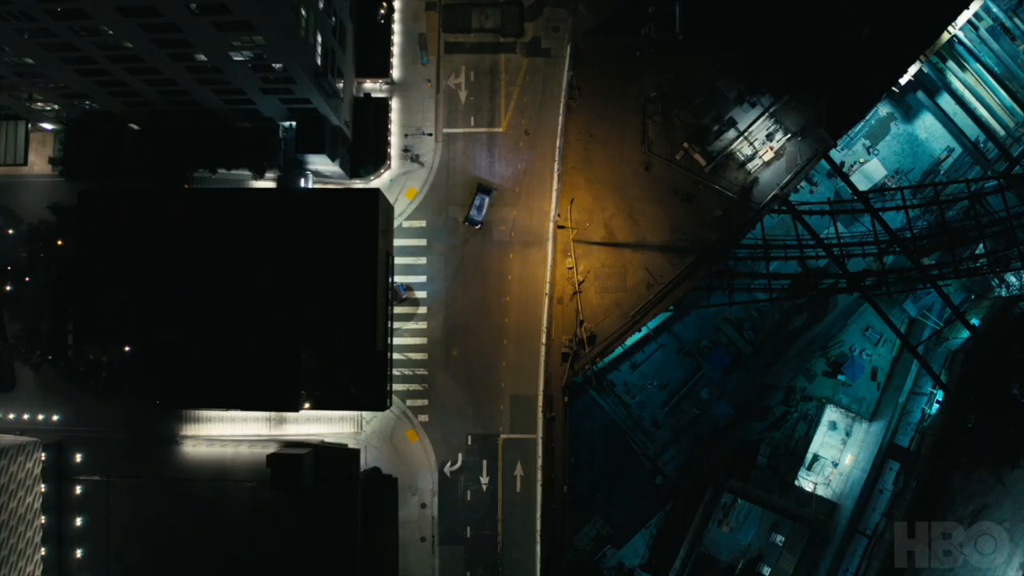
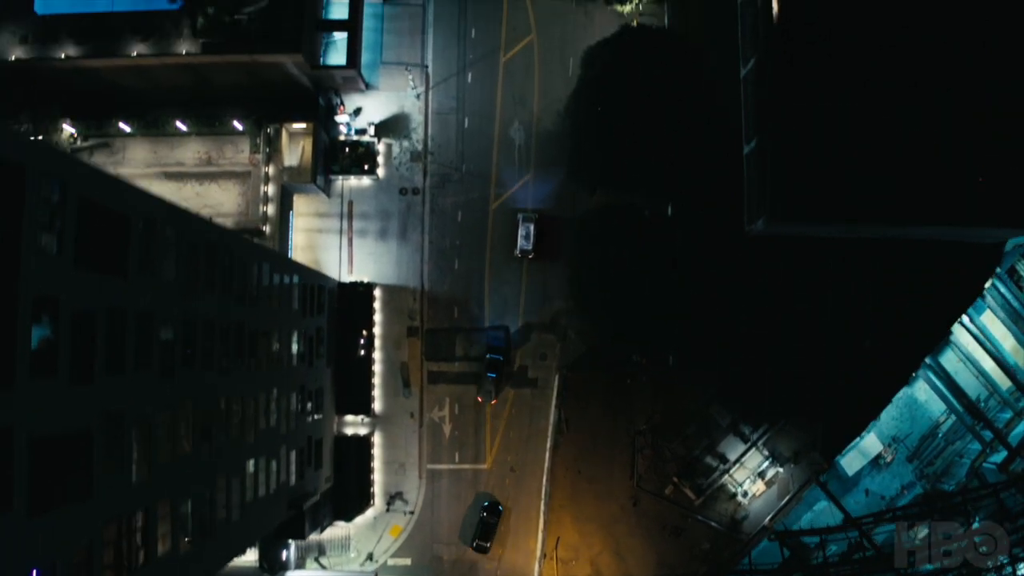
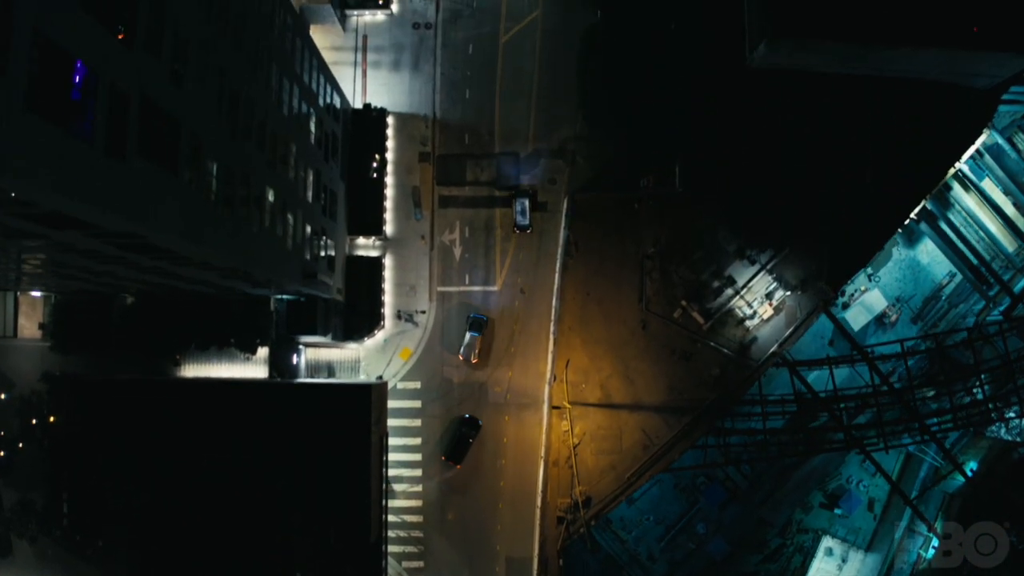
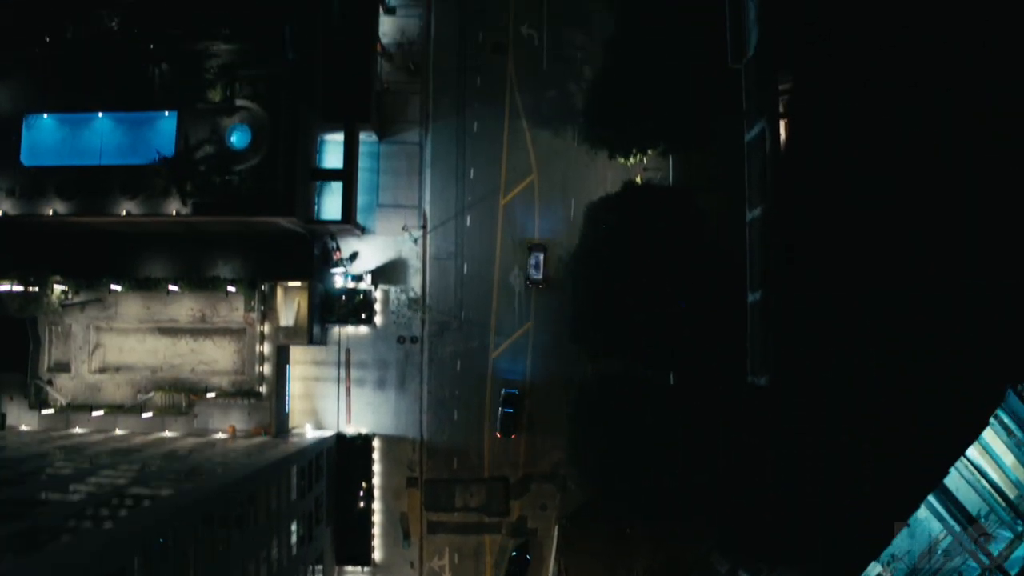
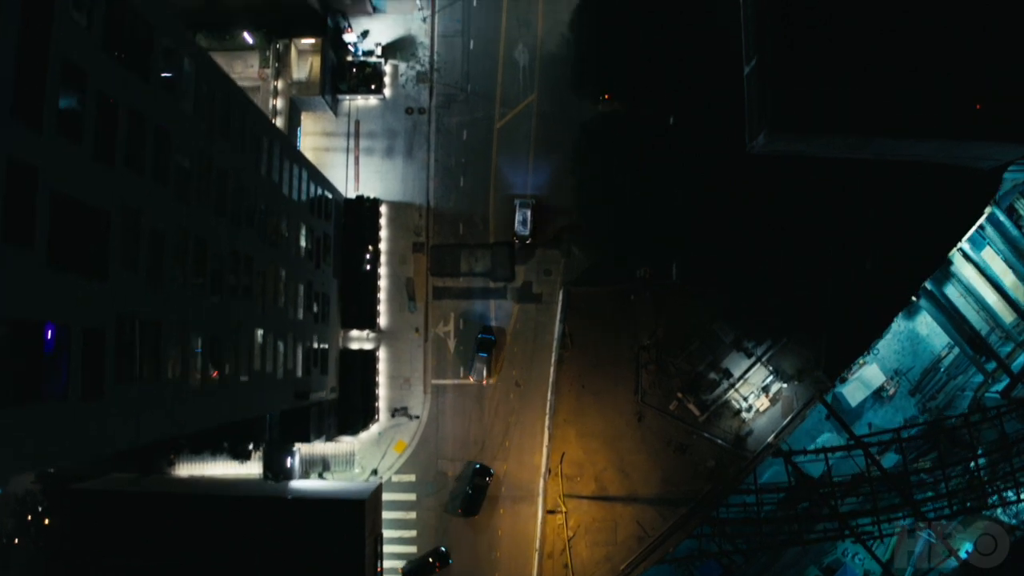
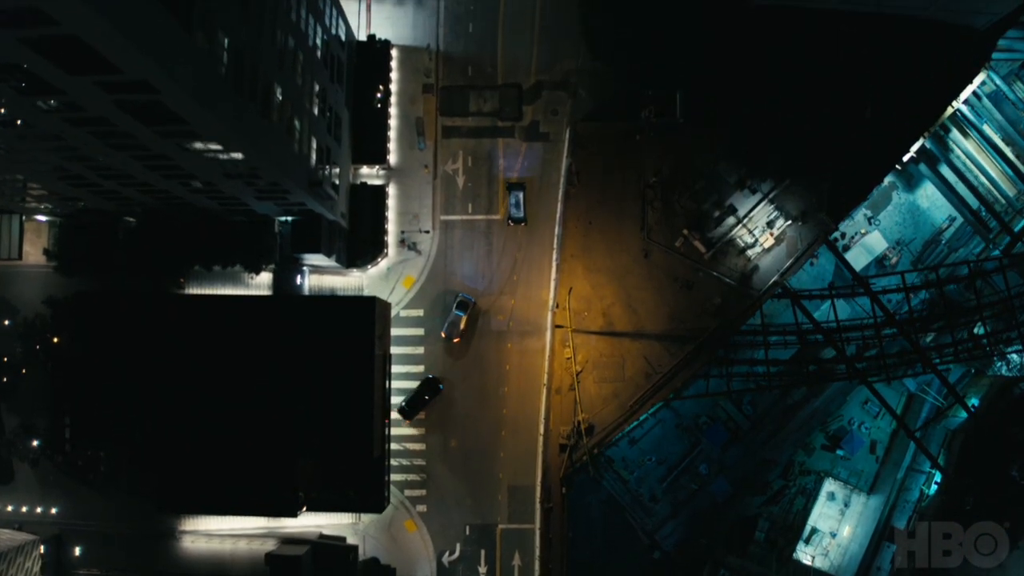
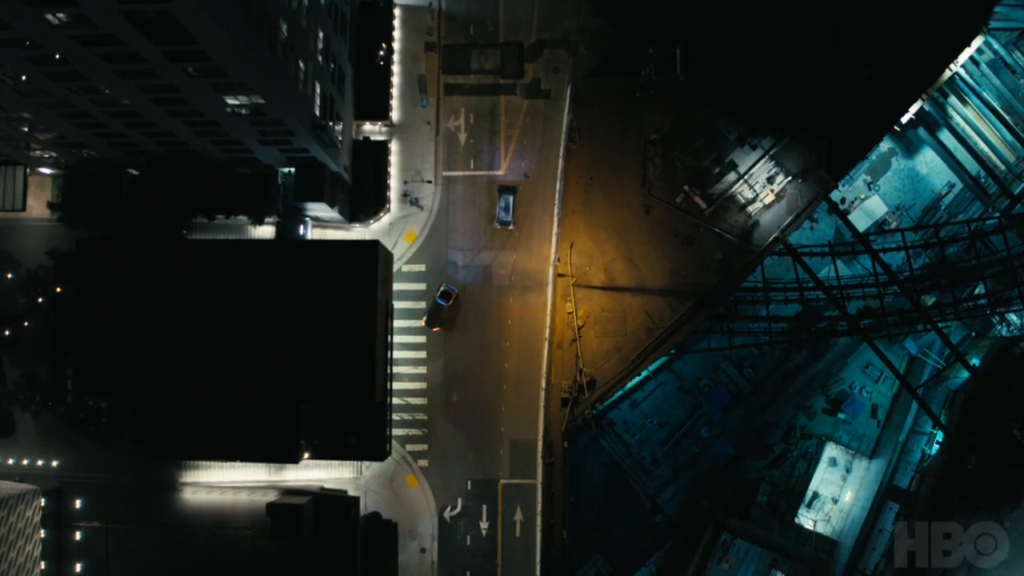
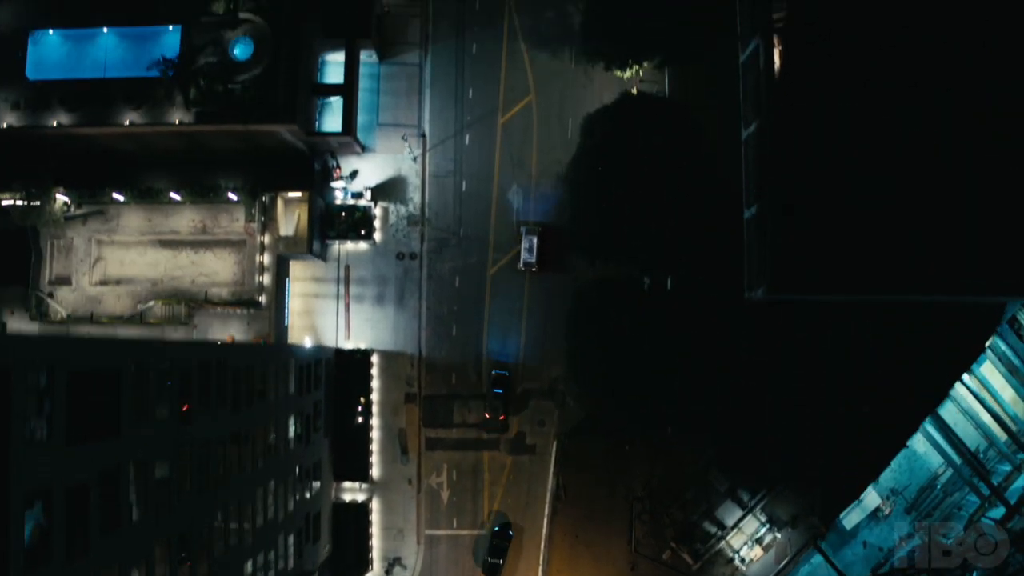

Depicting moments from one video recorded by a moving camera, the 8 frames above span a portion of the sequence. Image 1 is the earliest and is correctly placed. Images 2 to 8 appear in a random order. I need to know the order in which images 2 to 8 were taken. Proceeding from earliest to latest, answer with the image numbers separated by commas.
7, 6, 3, 5, 2, 8, 4
